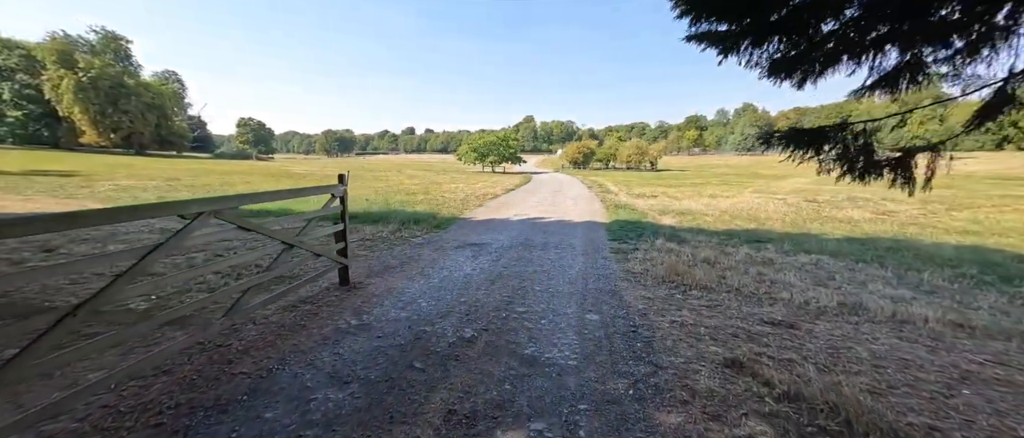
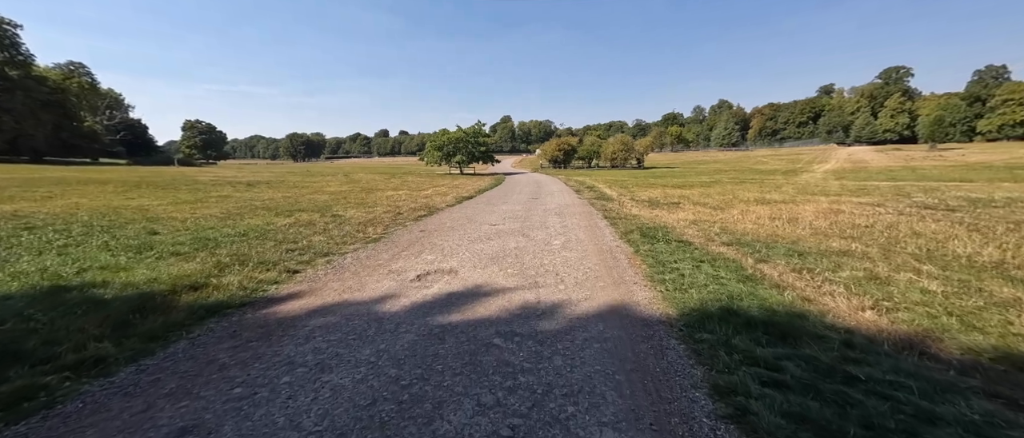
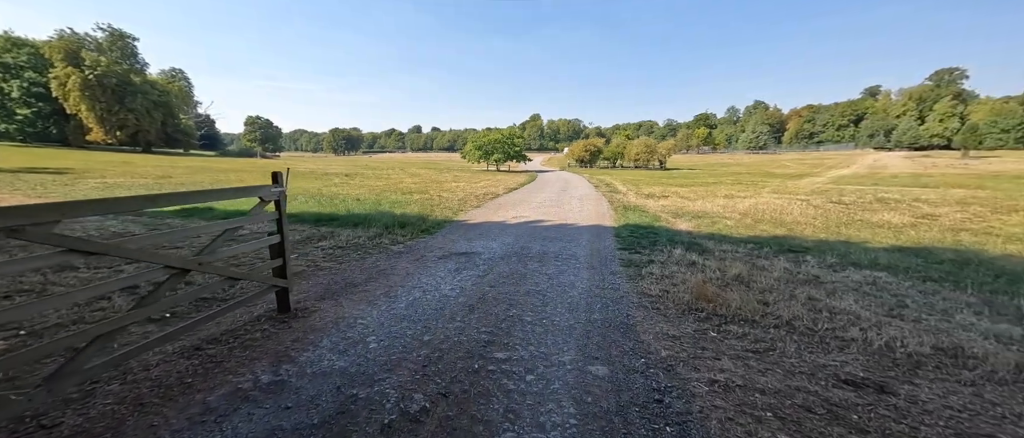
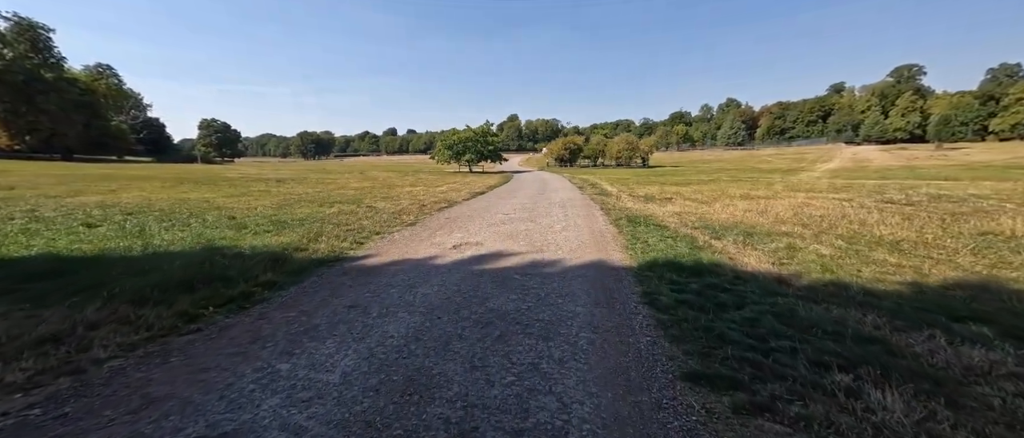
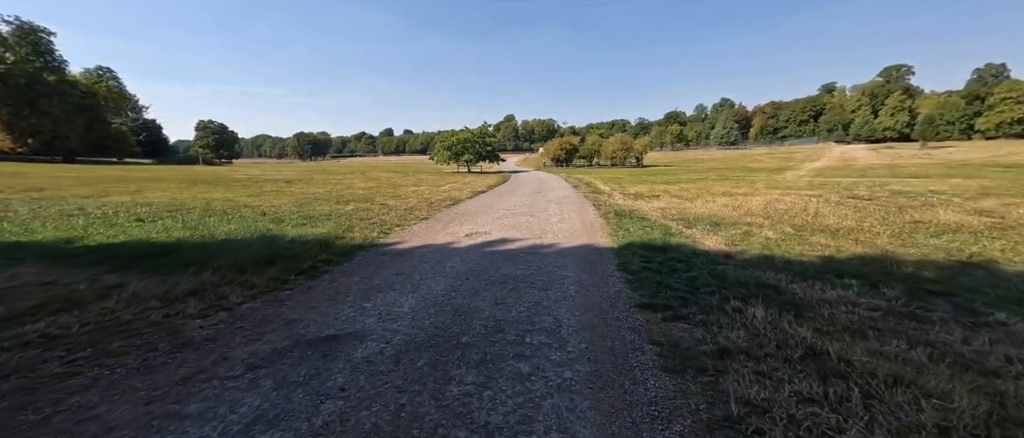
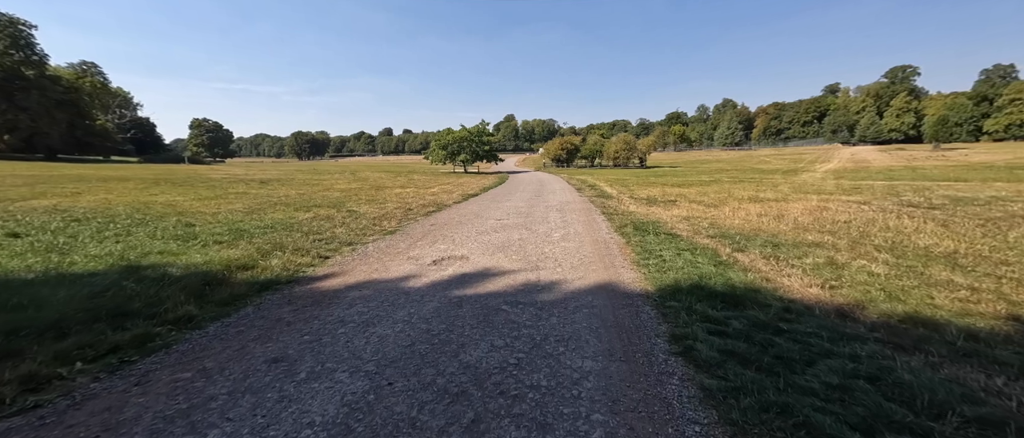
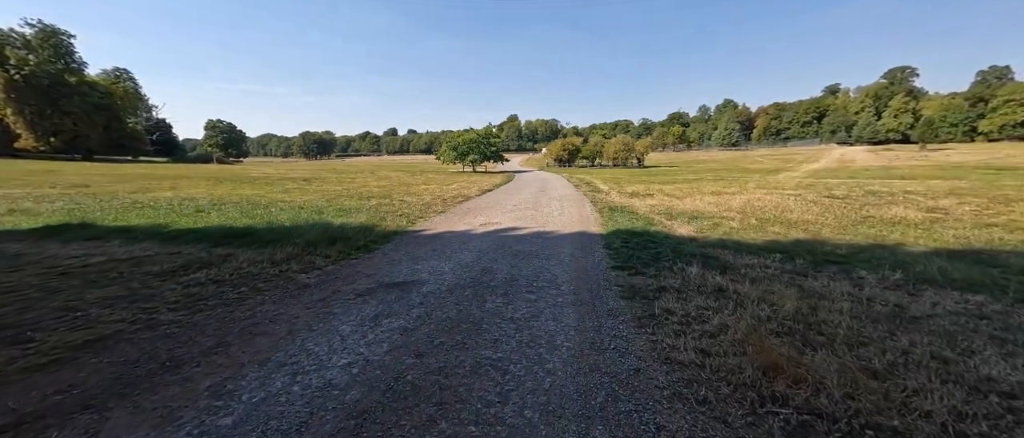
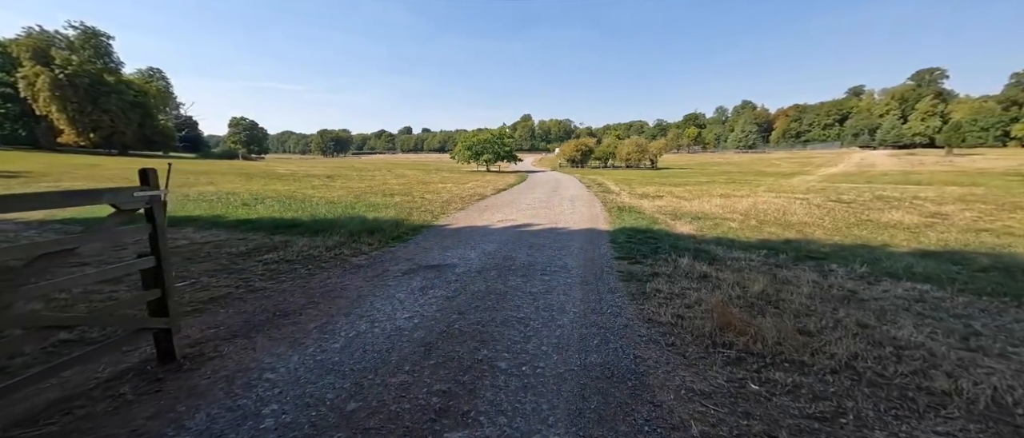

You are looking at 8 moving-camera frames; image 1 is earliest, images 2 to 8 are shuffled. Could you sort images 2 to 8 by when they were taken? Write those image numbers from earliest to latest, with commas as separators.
3, 8, 7, 5, 4, 6, 2
